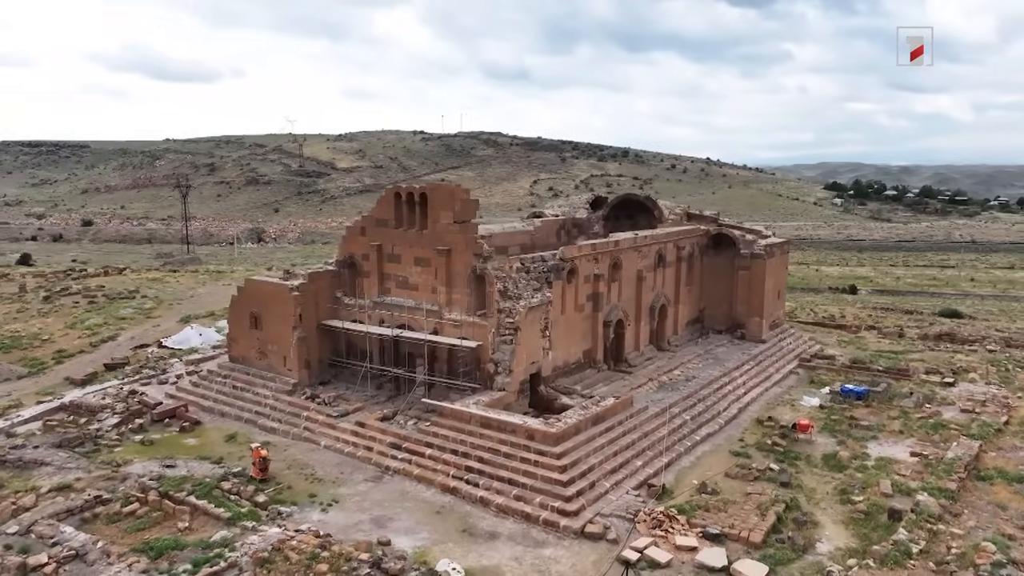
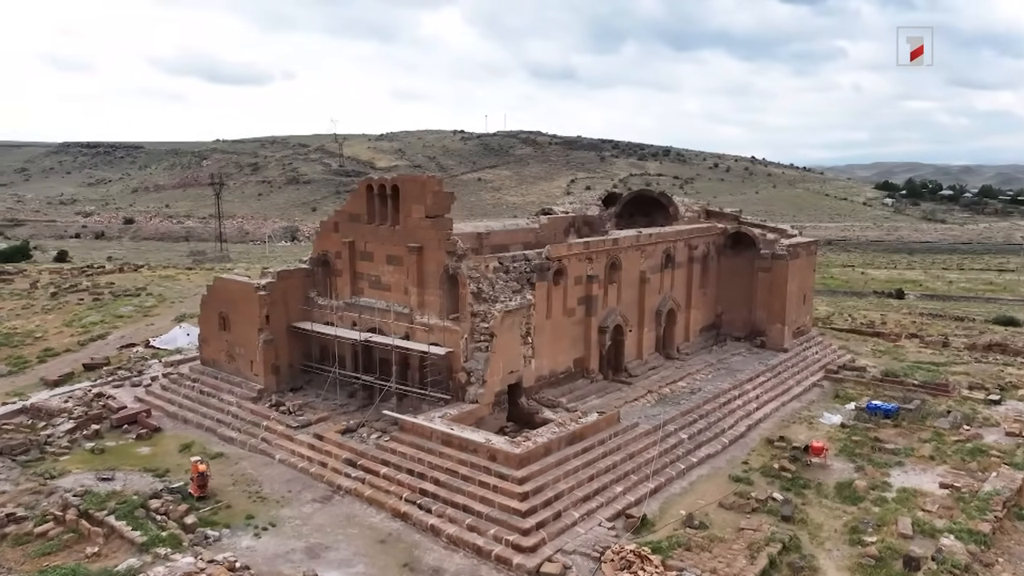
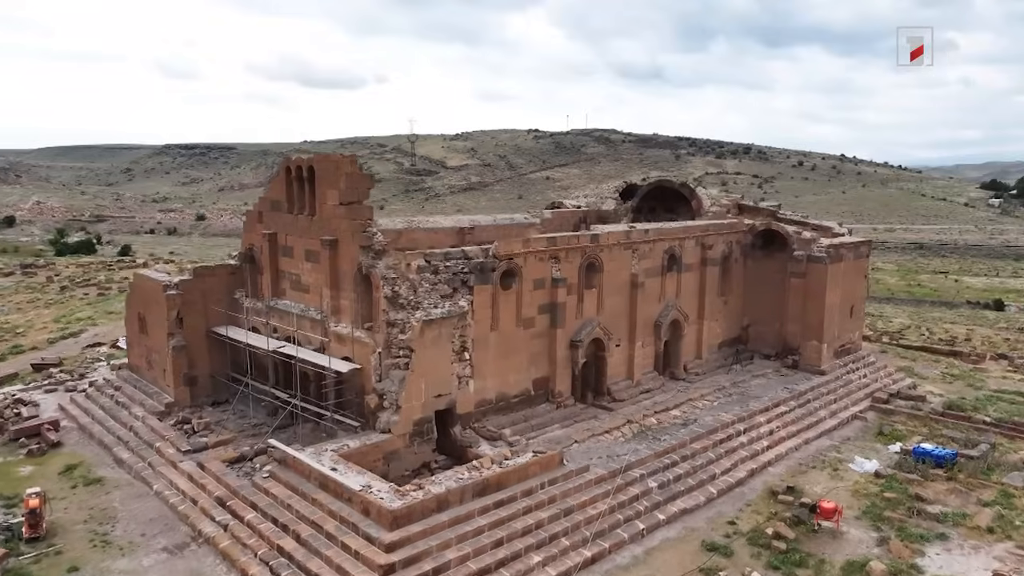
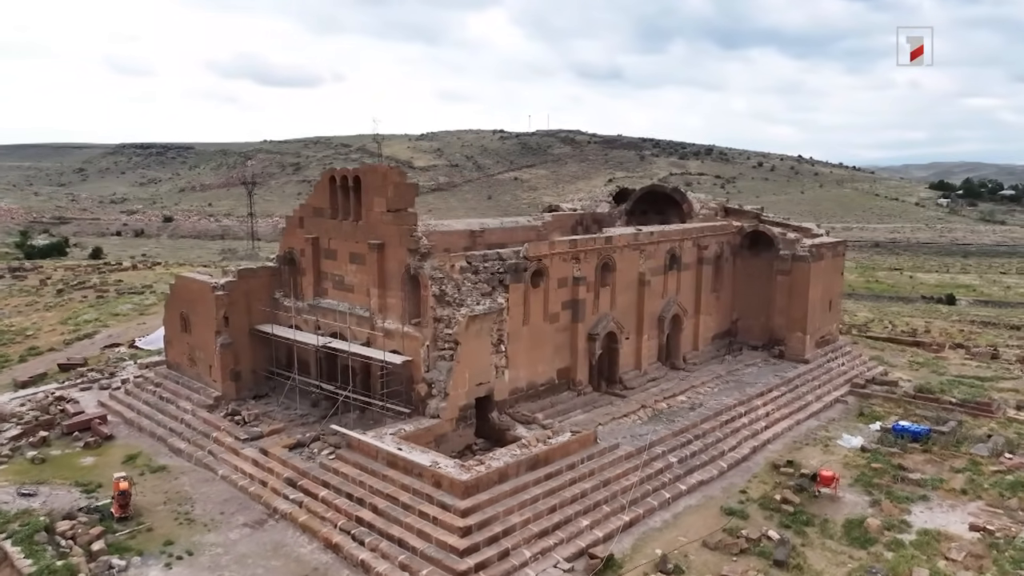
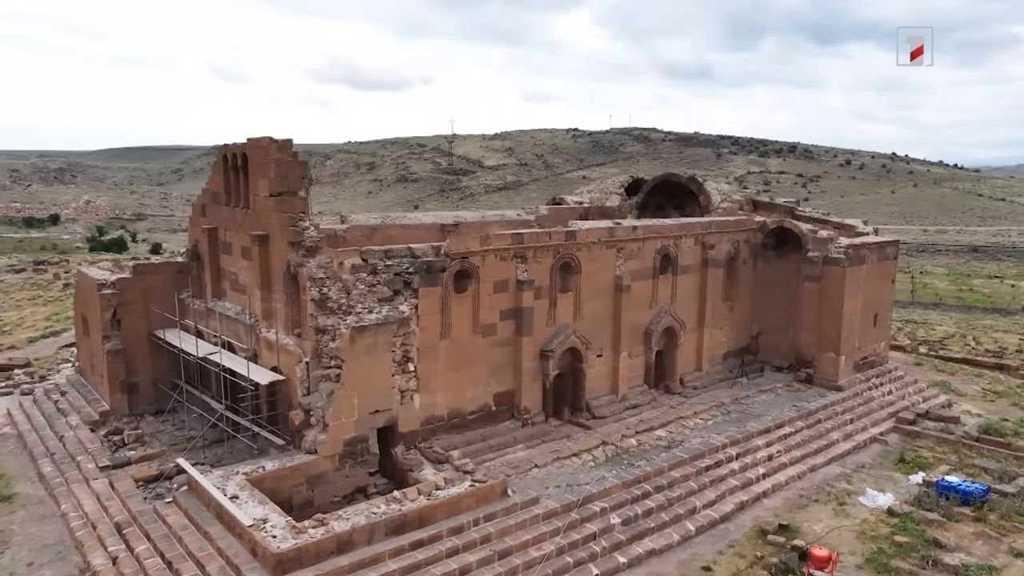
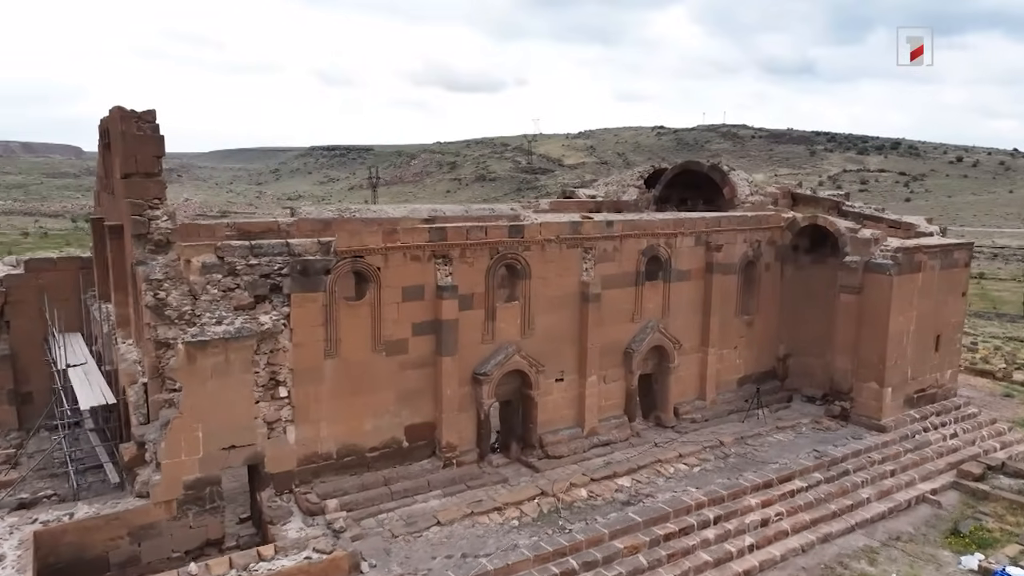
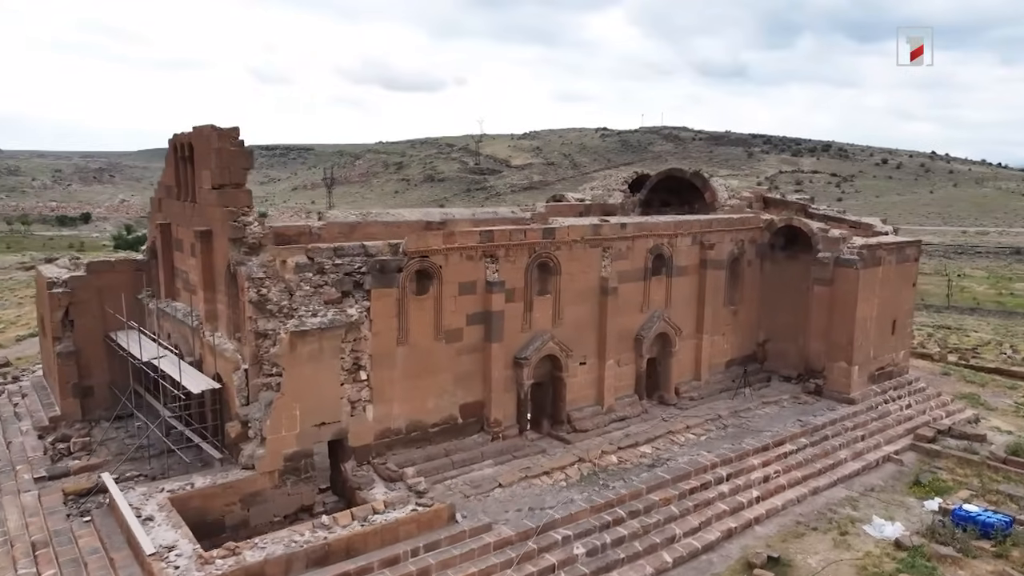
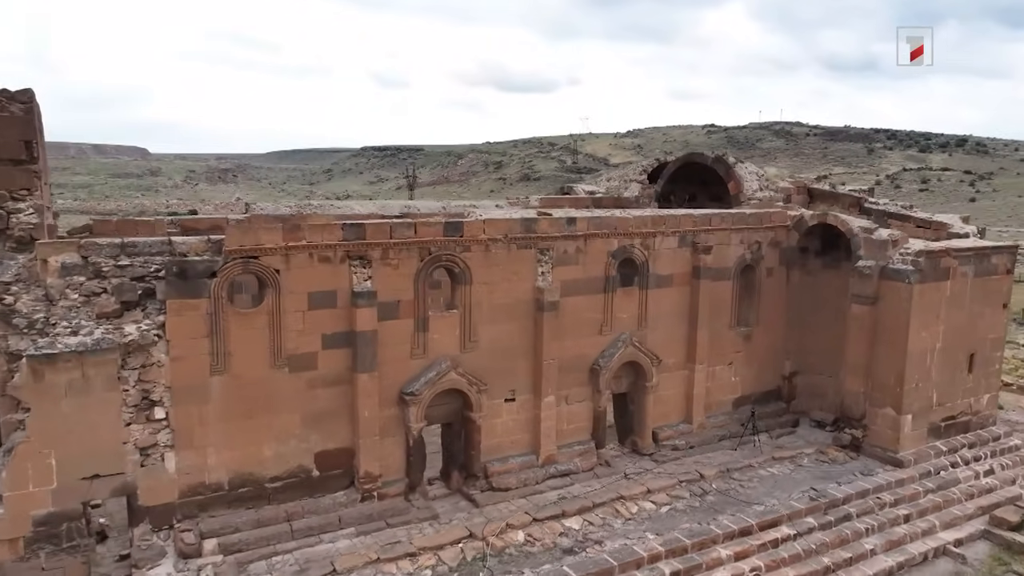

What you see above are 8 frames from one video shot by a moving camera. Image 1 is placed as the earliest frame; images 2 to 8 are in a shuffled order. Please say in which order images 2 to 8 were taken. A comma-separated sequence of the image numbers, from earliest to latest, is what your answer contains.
2, 4, 3, 5, 7, 6, 8
